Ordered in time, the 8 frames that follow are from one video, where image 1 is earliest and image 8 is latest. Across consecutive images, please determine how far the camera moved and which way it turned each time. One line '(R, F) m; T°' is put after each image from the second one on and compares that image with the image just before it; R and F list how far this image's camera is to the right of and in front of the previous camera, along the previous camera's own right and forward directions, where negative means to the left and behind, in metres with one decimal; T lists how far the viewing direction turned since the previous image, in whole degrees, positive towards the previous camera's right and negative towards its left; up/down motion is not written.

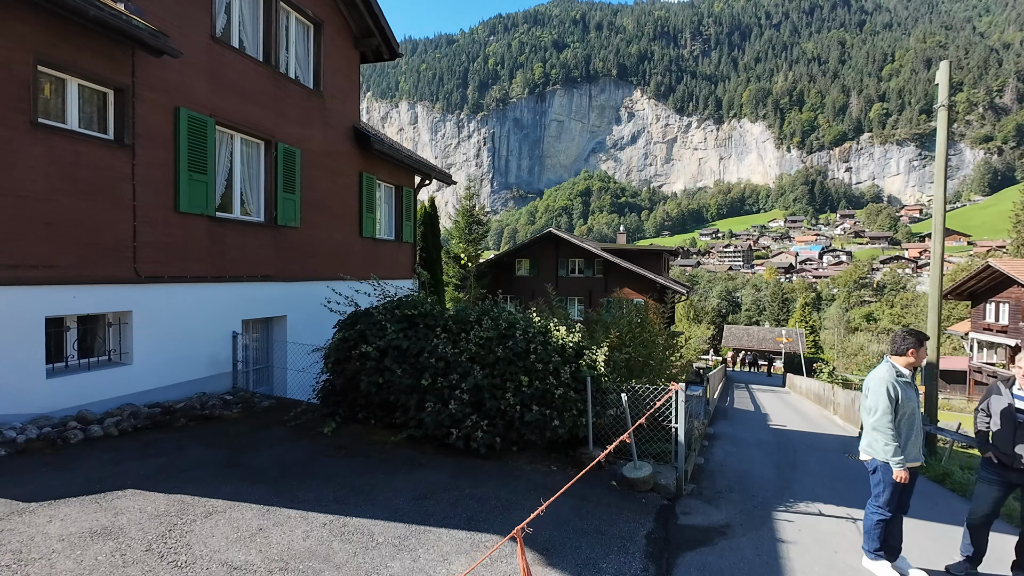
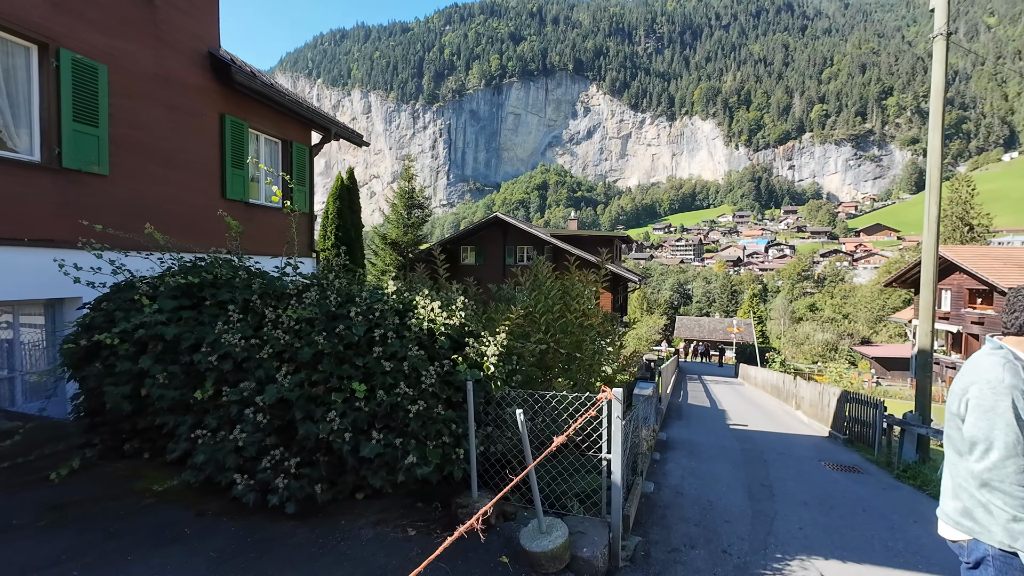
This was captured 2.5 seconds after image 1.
(+1.1, +2.6) m; +5°
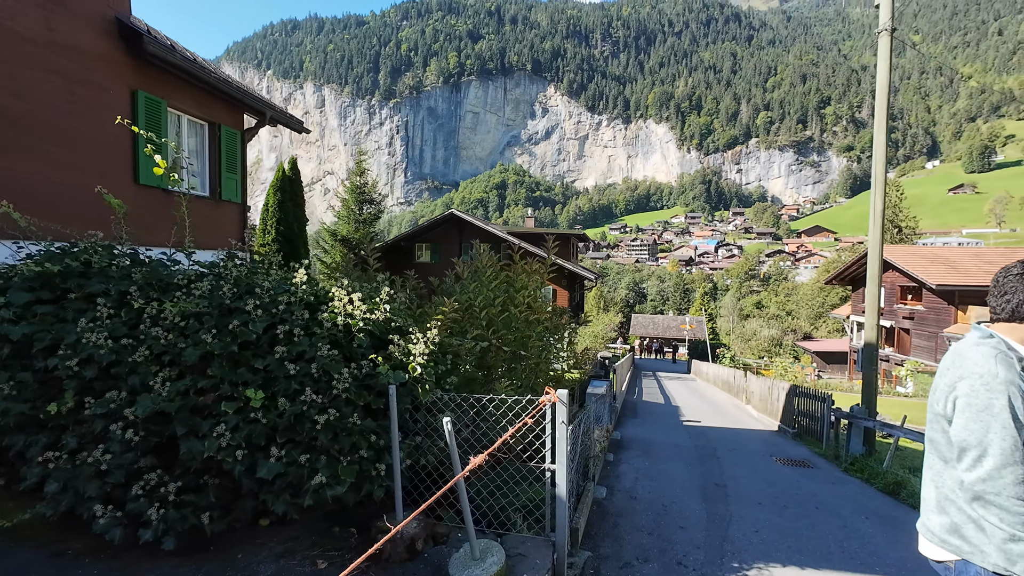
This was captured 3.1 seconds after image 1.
(+0.2, +0.5) m; +5°
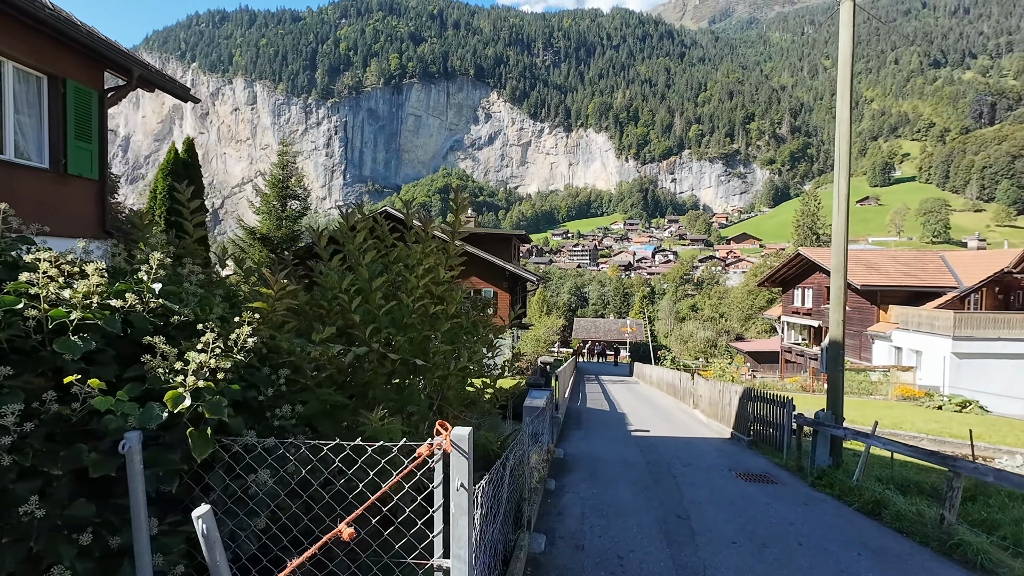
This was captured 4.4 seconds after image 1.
(+0.4, +1.5) m; +7°
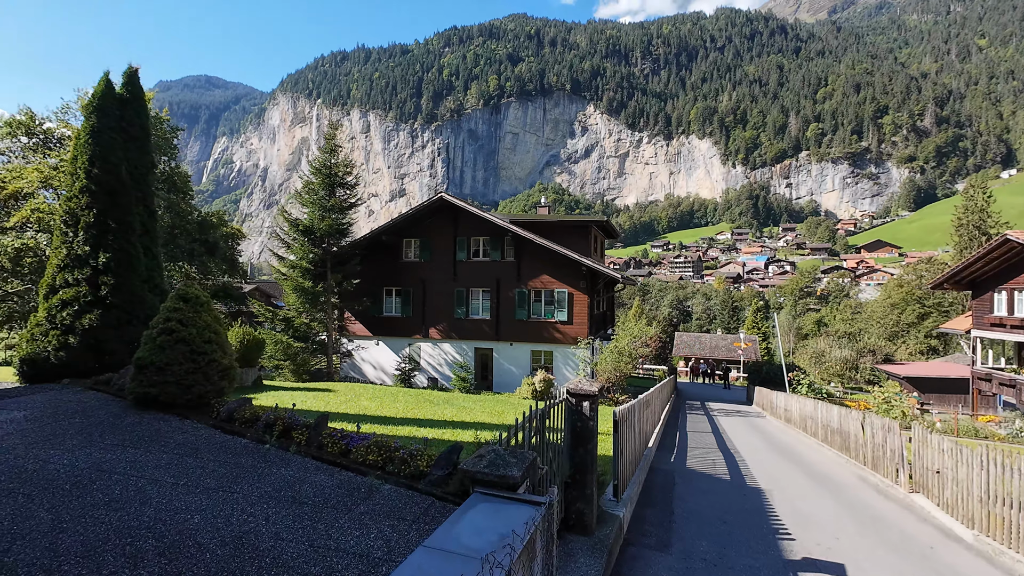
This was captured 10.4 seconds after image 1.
(+1.0, +5.9) m; -11°
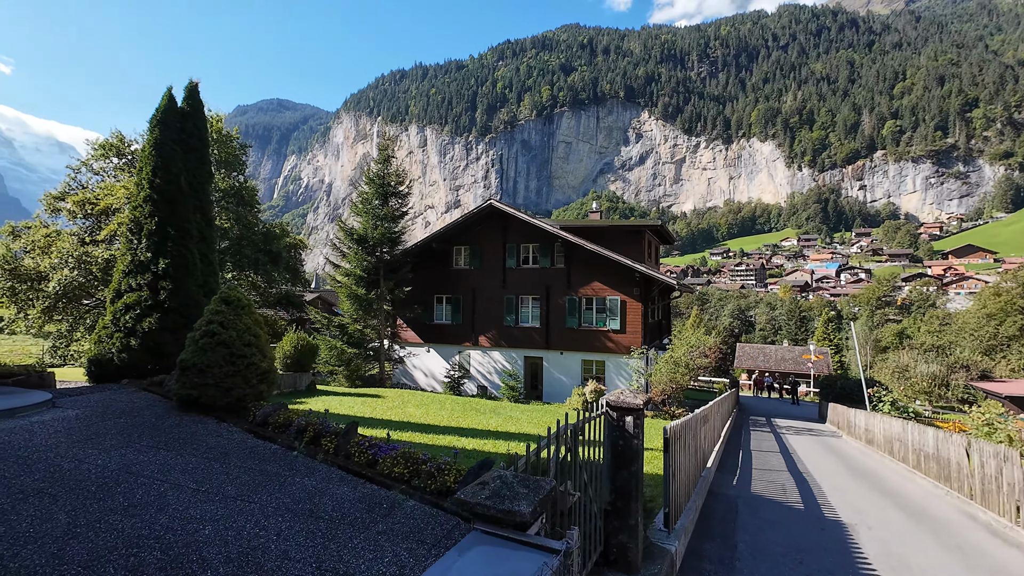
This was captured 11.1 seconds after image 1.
(+0.2, +0.5) m; -6°
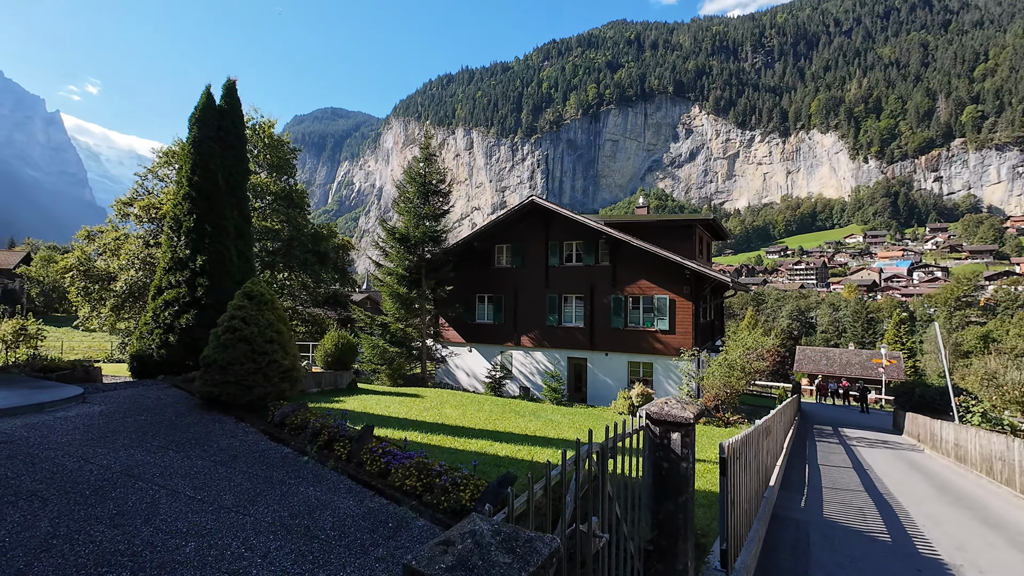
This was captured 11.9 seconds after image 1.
(+0.2, +0.7) m; -5°
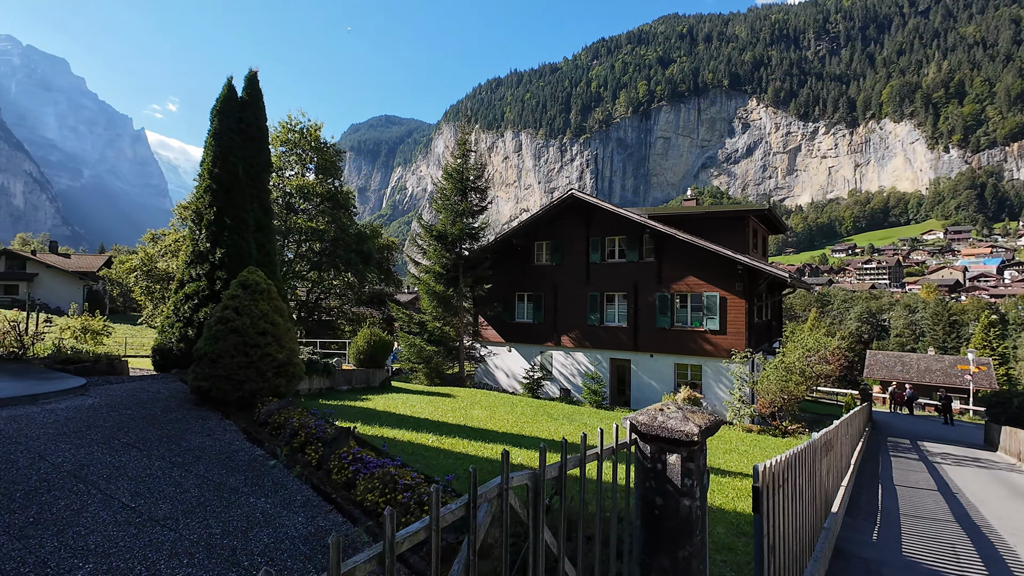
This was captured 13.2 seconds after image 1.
(+0.5, +0.9) m; -6°
